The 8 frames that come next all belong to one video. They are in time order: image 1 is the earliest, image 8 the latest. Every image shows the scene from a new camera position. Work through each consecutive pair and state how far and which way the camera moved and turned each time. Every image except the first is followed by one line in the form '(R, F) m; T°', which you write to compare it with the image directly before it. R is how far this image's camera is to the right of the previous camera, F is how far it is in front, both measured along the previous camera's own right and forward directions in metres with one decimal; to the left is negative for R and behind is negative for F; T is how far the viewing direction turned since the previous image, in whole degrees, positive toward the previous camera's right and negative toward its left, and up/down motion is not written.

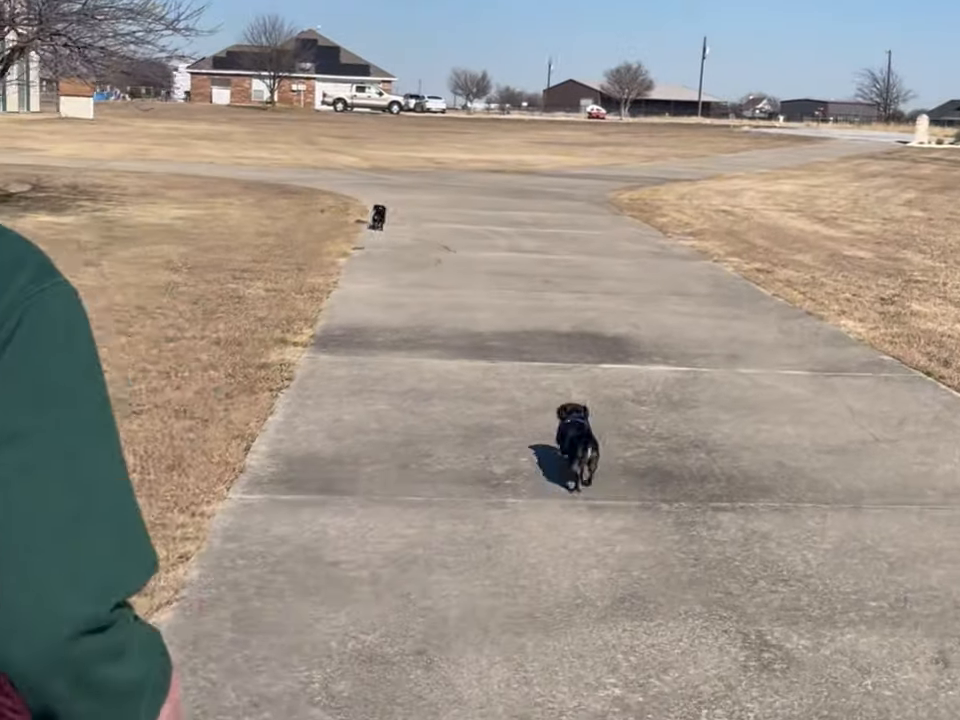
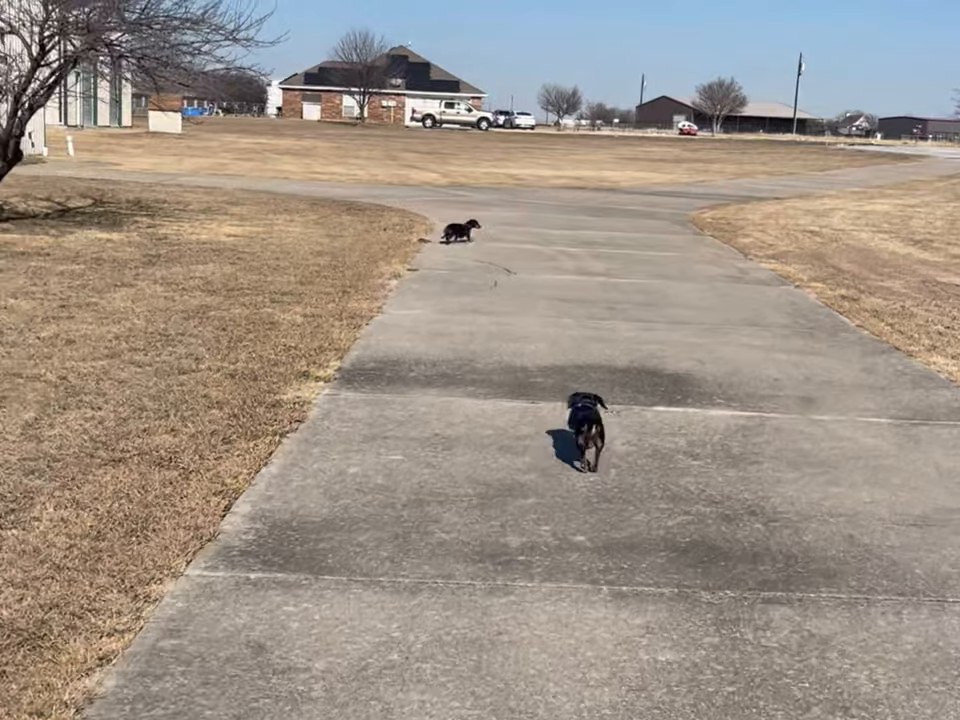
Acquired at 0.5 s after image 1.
(+0.2, +0.7) m; -4°
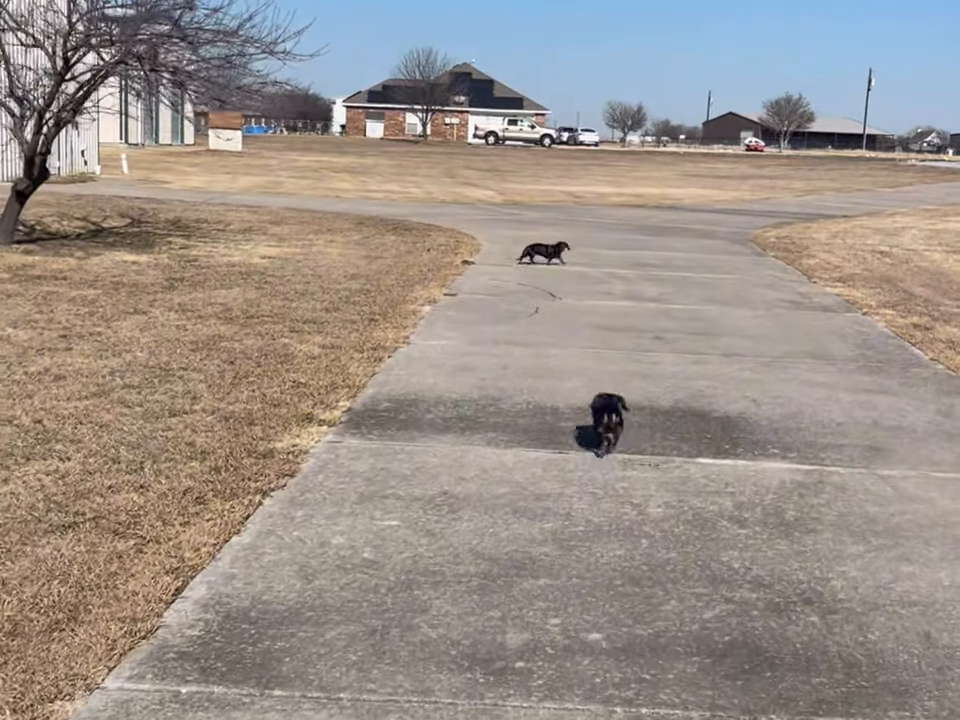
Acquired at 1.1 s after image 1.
(+0.2, +0.7) m; -3°
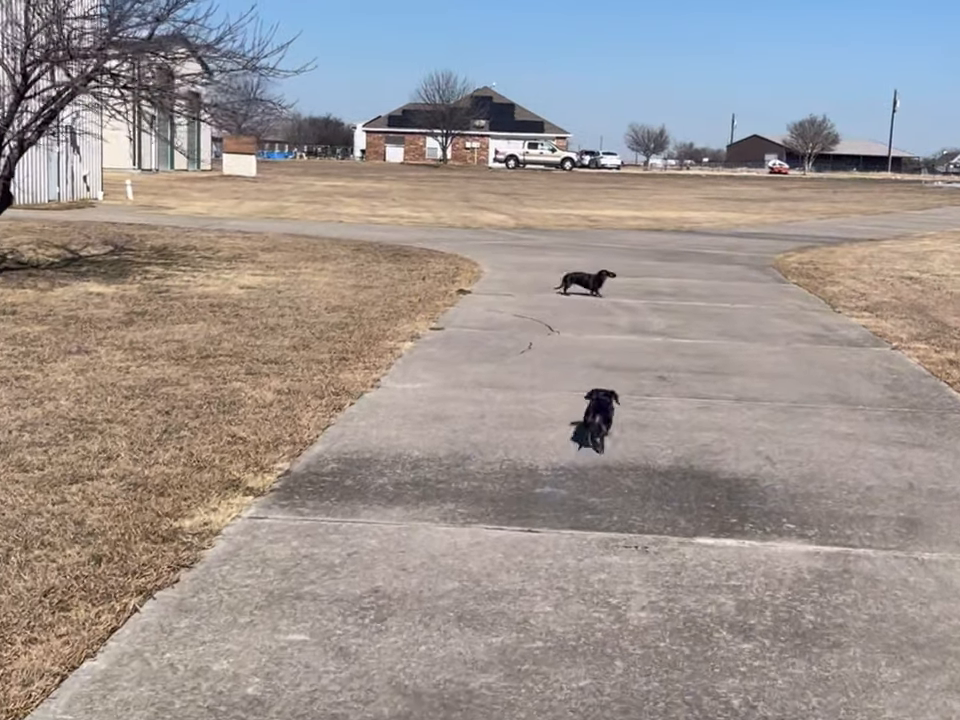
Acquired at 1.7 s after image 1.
(+0.2, +0.9) m; -1°
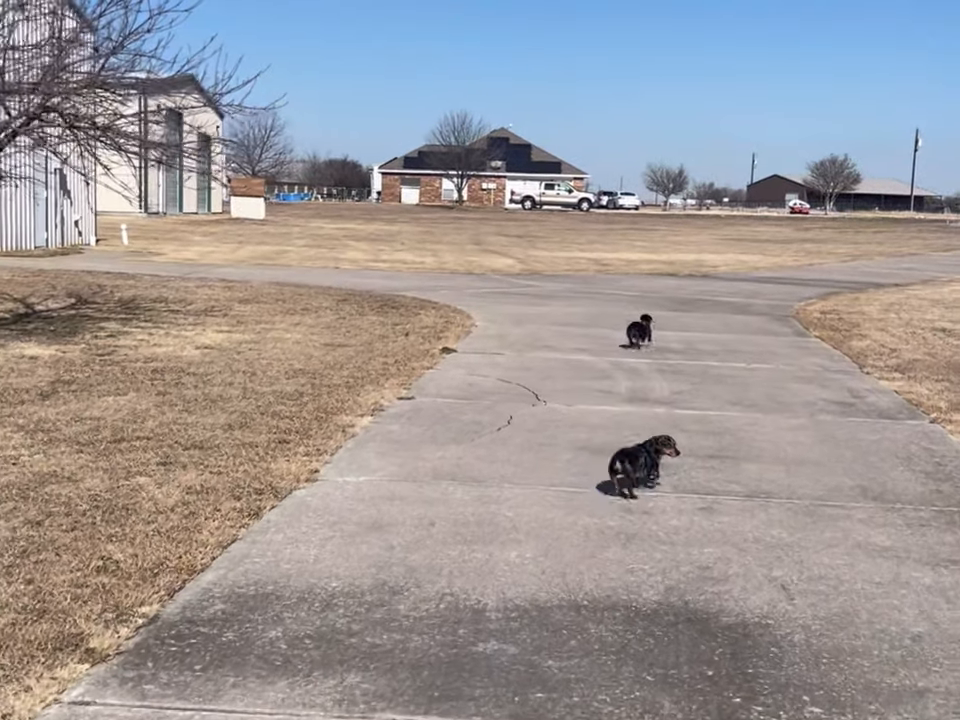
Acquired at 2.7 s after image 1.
(+0.3, +1.2) m; -1°
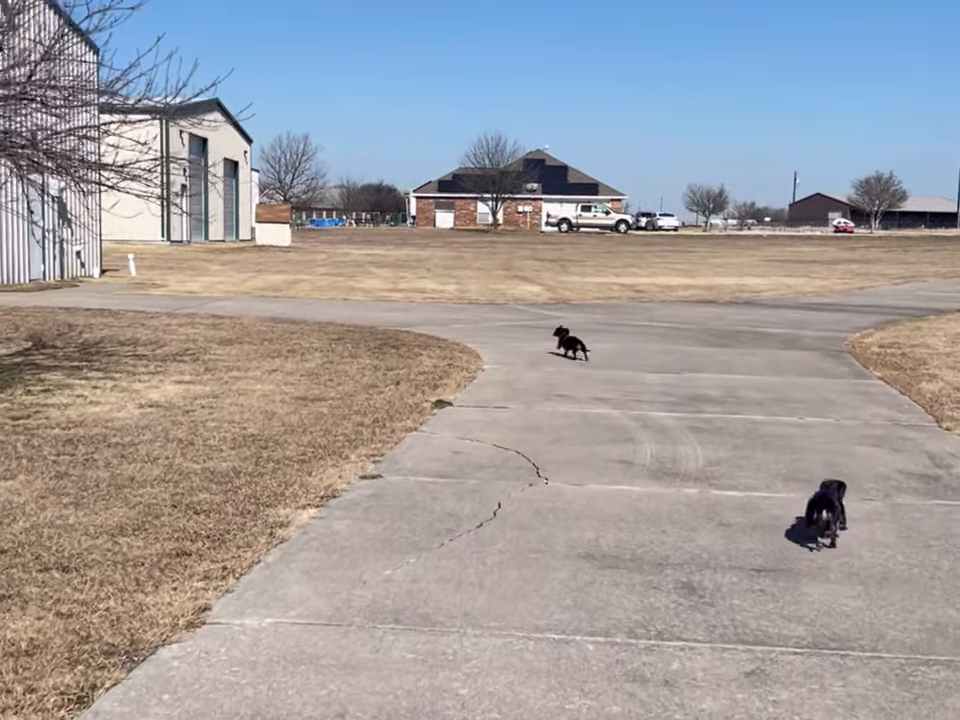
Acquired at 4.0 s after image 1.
(+0.3, +1.7) m; -2°
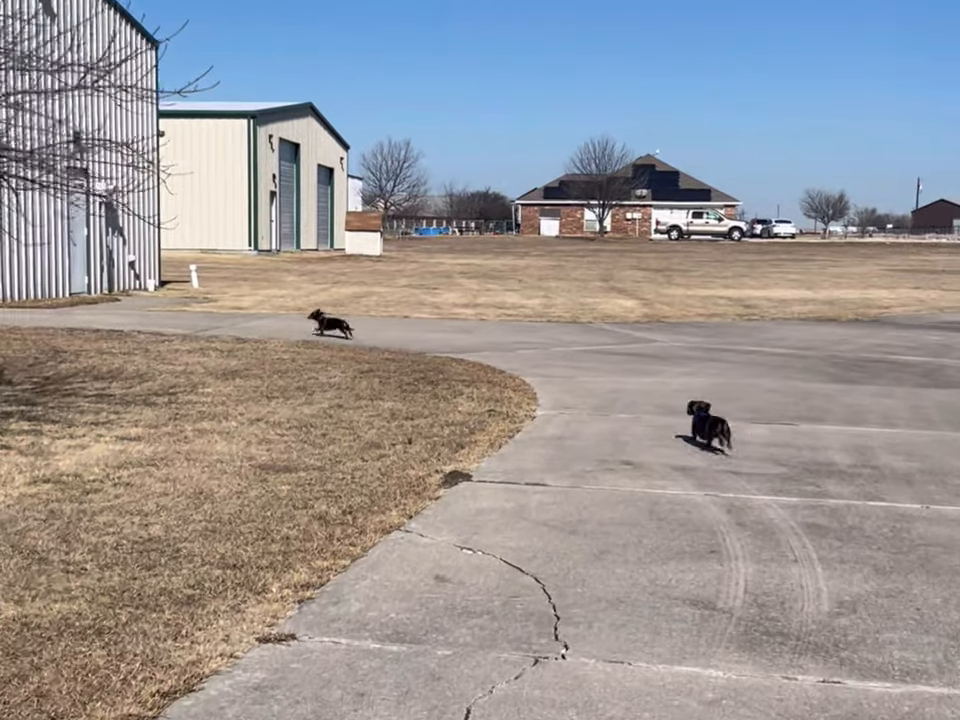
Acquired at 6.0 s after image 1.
(+0.4, +2.6) m; -5°
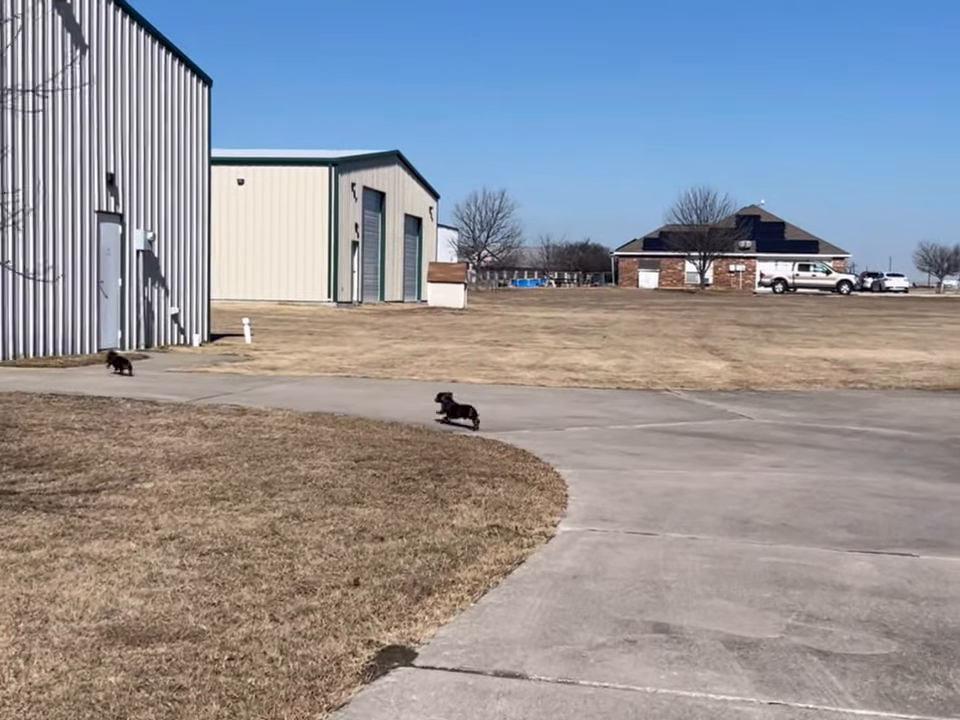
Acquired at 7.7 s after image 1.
(+0.5, +2.2) m; -4°
